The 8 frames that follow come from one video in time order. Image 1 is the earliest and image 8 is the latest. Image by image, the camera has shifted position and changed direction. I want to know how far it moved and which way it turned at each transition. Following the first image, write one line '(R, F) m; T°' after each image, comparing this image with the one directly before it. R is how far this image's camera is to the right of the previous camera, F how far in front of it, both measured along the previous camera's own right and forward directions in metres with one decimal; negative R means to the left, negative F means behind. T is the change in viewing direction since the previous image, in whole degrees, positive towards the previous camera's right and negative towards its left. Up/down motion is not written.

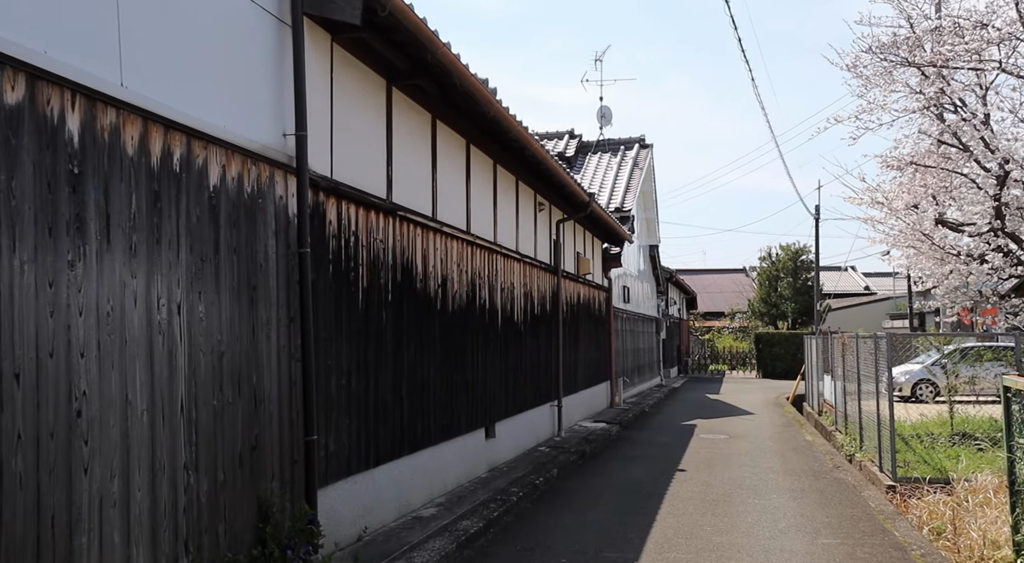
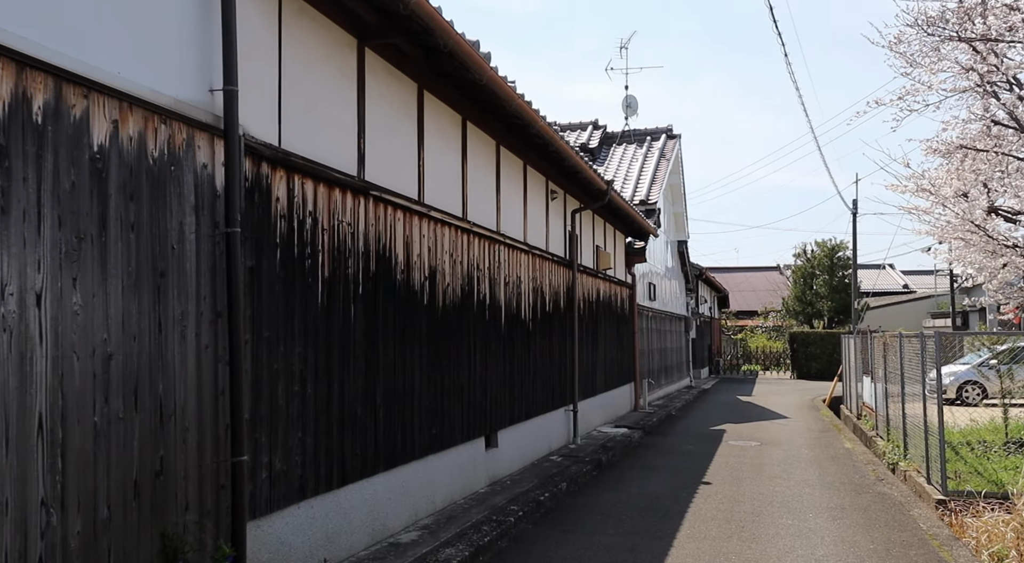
(+0.3, +0.8) m; -2°
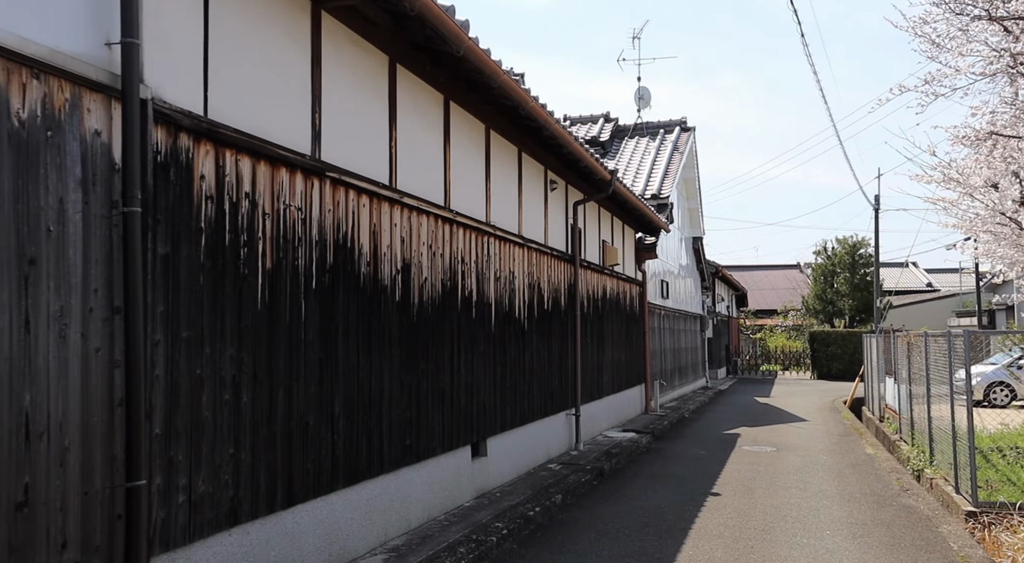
(+0.3, +0.6) m; -1°
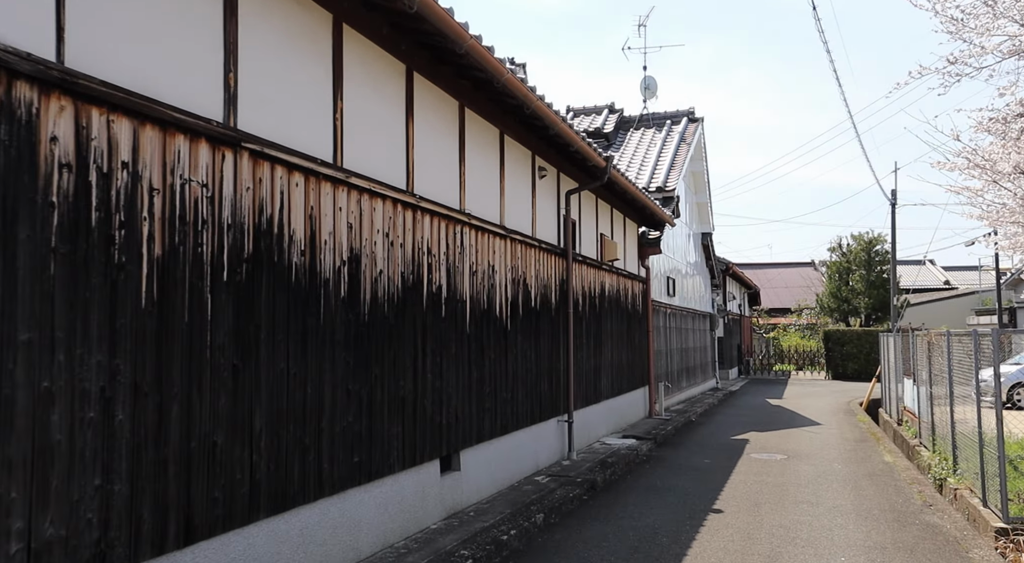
(+0.3, +0.8) m; -1°
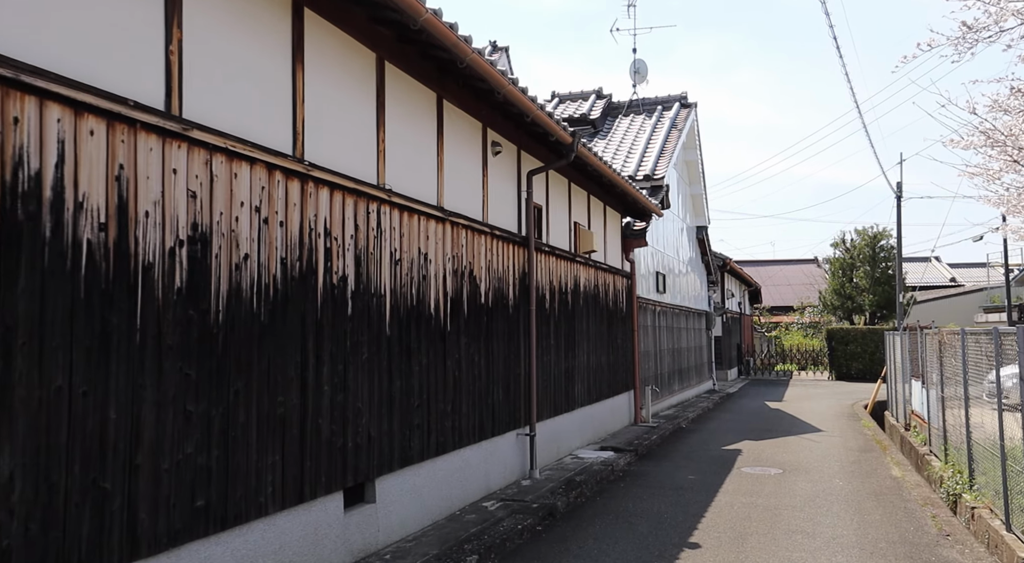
(+0.5, +1.2) m; 0°
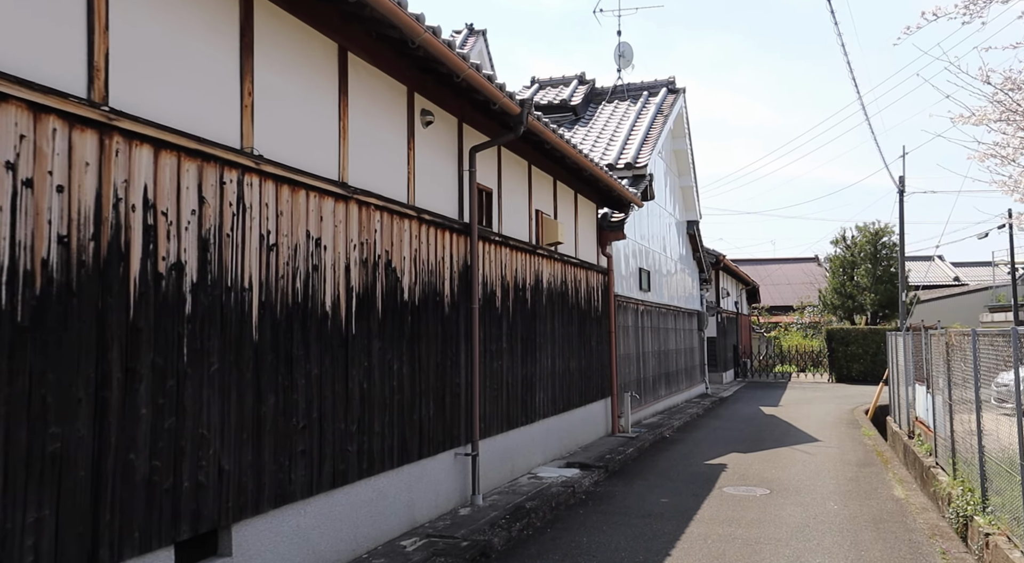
(+0.6, +1.2) m; 0°
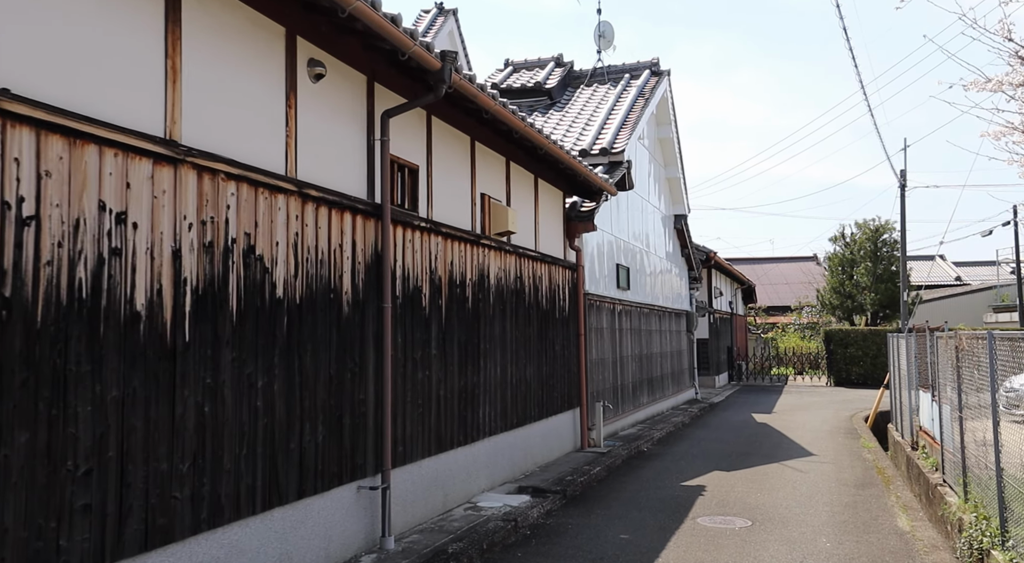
(+0.6, +1.3) m; 0°
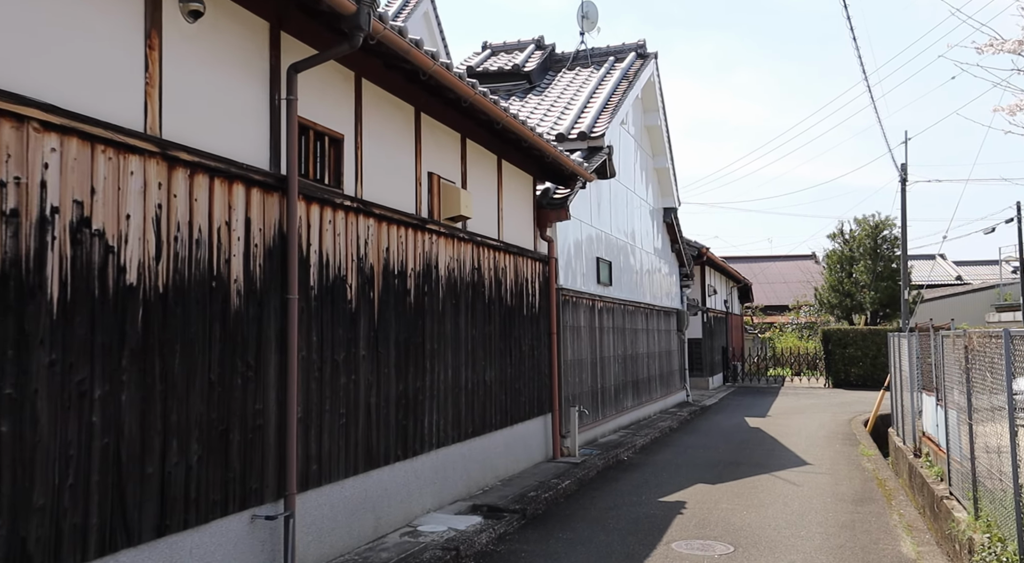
(+0.5, +1.0) m; 0°
